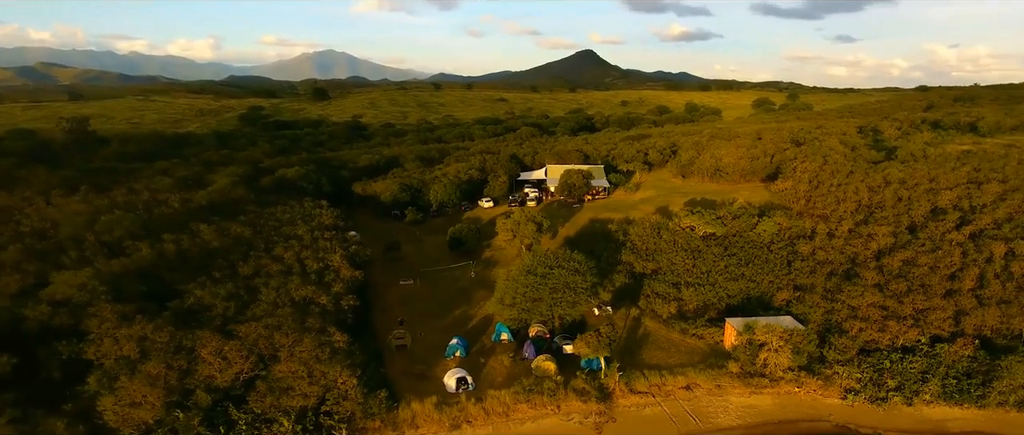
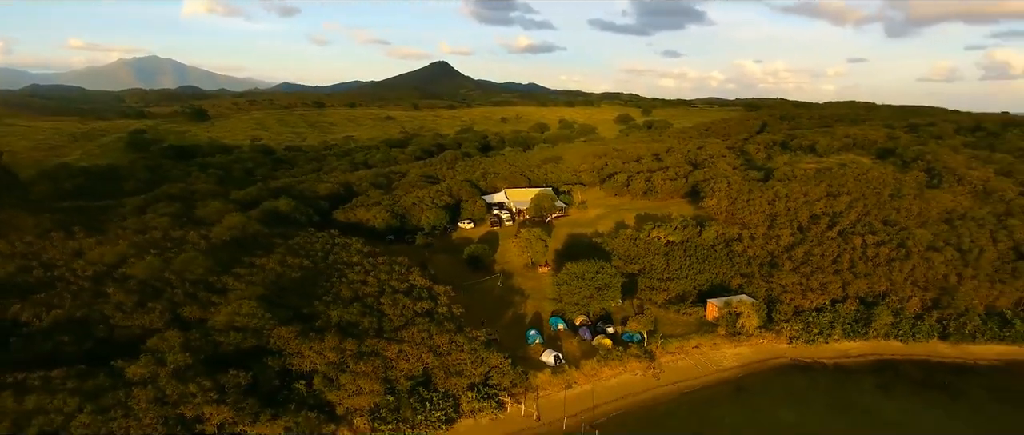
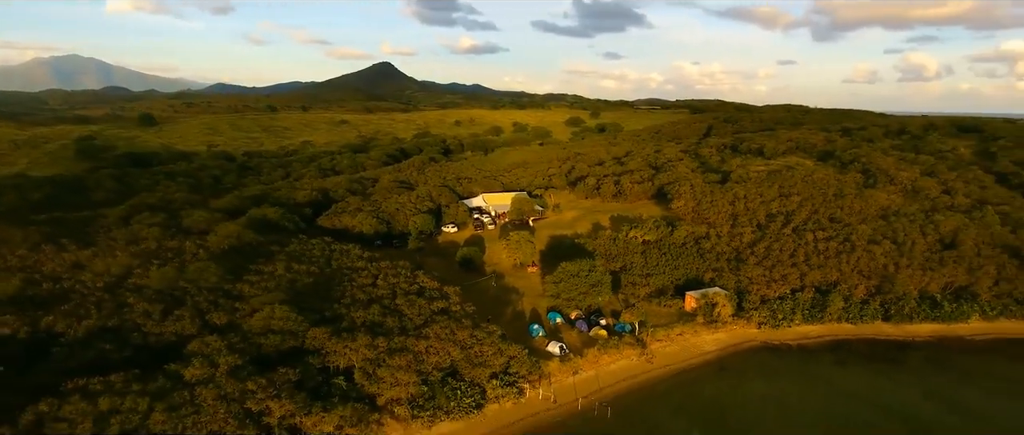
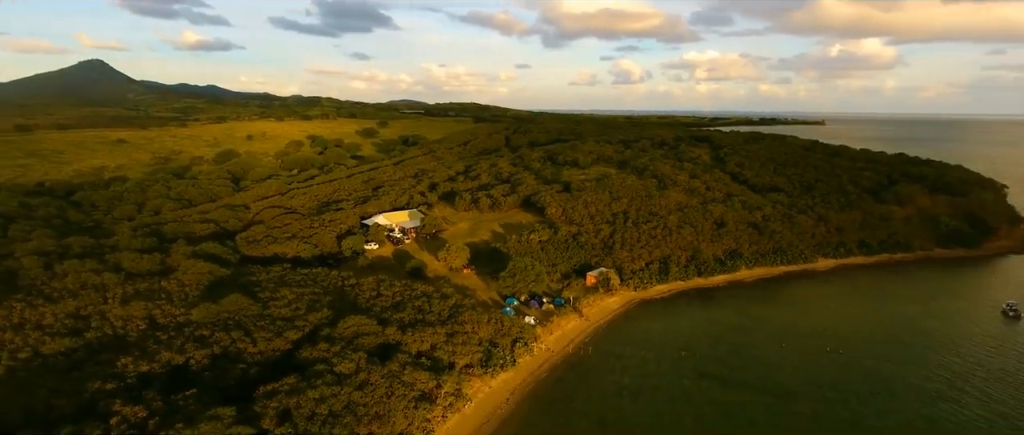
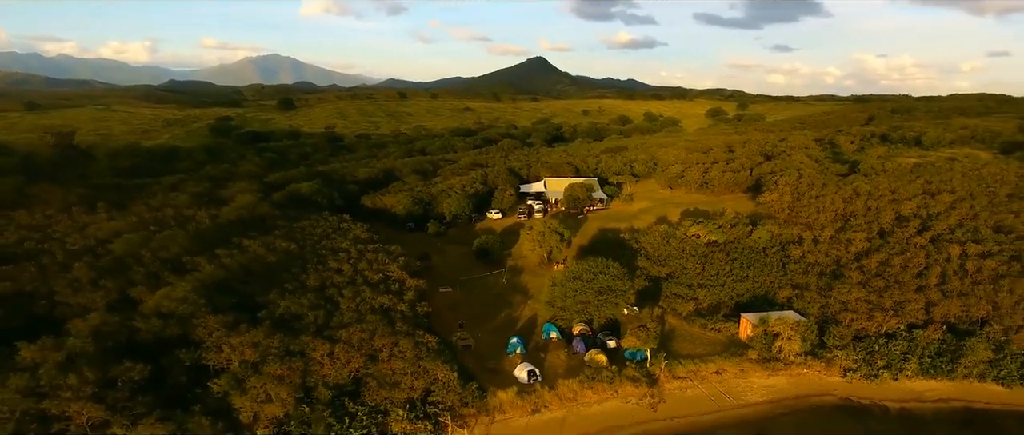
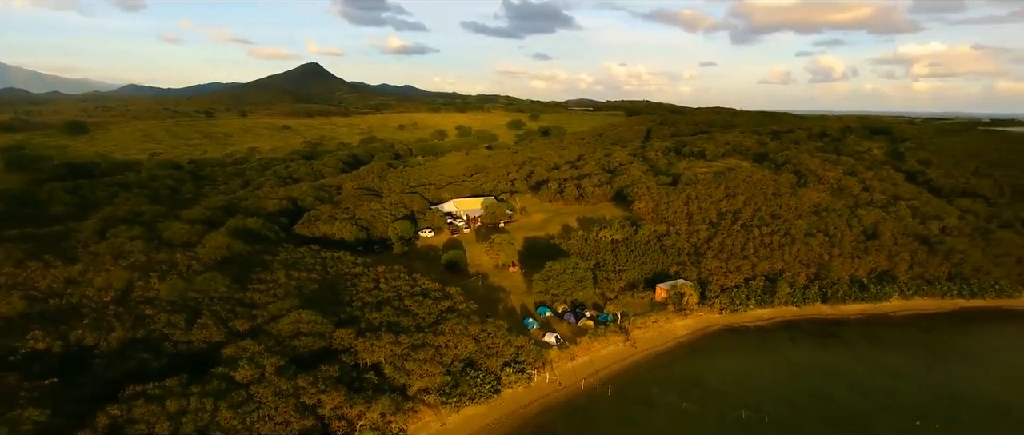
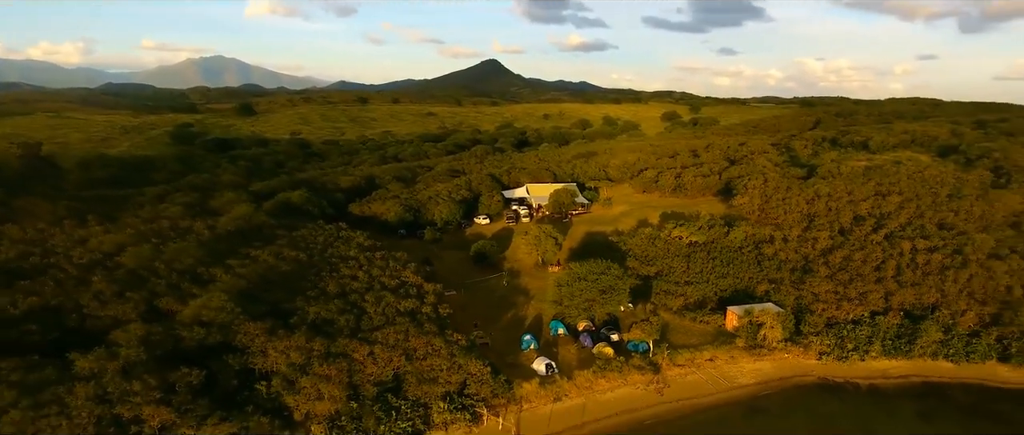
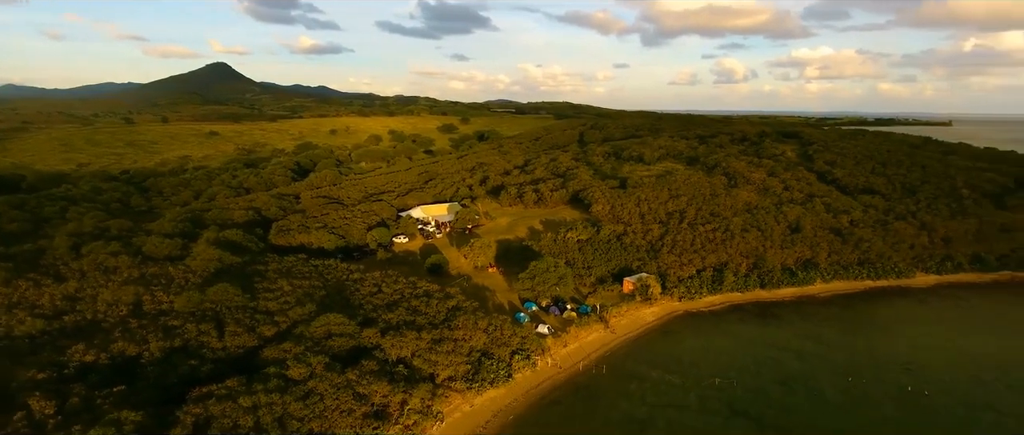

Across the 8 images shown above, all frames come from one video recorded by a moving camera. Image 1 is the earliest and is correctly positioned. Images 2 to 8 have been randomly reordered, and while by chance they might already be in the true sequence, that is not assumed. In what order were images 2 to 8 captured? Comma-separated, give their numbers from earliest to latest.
5, 7, 2, 3, 6, 8, 4
